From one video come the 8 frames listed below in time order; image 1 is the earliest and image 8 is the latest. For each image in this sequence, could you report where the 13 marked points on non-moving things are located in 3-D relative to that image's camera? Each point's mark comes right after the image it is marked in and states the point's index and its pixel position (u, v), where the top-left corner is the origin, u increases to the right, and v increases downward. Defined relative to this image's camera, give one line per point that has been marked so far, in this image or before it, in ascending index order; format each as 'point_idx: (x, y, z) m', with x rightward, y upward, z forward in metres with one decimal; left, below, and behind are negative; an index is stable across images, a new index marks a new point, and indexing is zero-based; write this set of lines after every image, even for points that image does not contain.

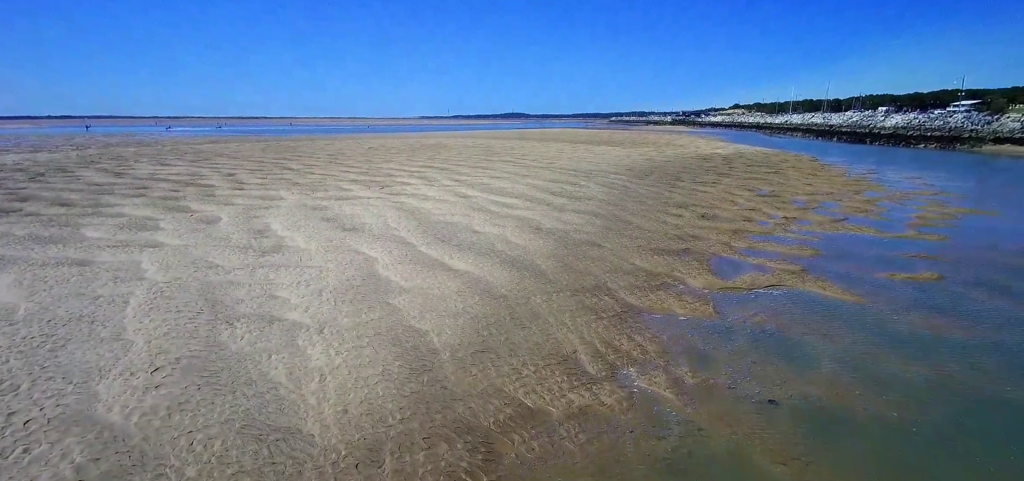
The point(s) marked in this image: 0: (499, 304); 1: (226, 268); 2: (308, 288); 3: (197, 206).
0: (-0.1, -0.4, +2.7) m
1: (-2.1, -0.2, +2.9) m
2: (-1.4, -0.3, +2.6) m
3: (-3.8, +0.4, +4.8) m
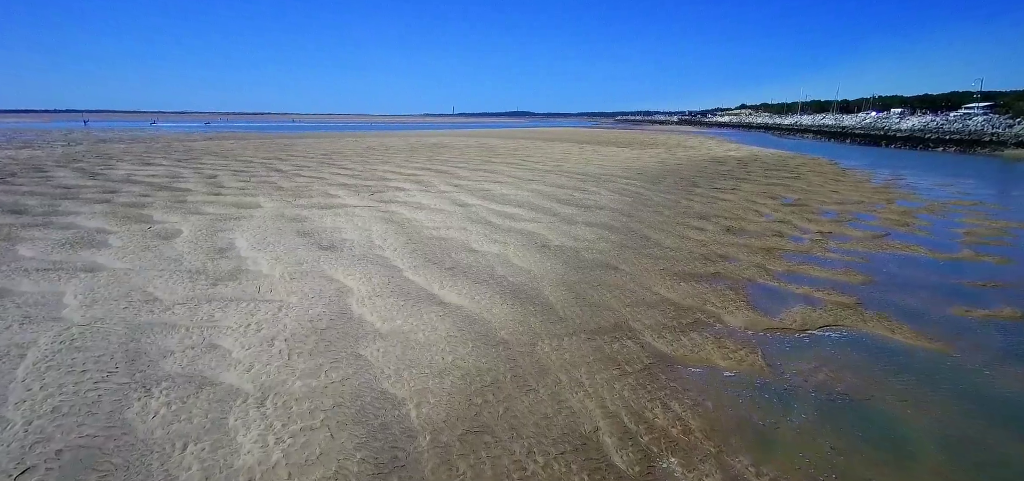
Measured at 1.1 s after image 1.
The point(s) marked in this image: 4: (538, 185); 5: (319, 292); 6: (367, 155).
0: (-0.1, -0.6, +2.1) m
1: (-2.1, -0.4, +2.4) m
2: (-1.4, -0.5, +2.1) m
3: (-3.8, +0.3, +4.3) m
4: (+0.4, +0.9, +6.2) m
5: (-1.3, -0.3, +2.6) m
6: (-3.8, +2.3, +10.5) m
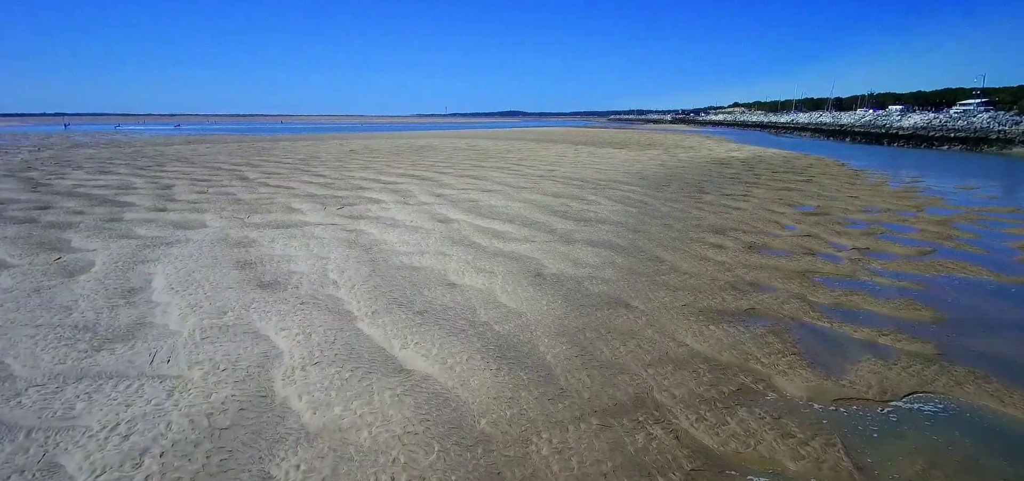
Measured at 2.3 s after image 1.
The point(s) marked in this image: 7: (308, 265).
0: (-0.1, -0.8, +1.5) m
1: (-2.2, -0.6, +1.7) m
2: (-1.4, -0.7, +1.4) m
3: (-3.9, 0.0, +3.6) m
4: (+0.3, +0.7, +5.6) m
5: (-1.3, -0.6, +1.9) m
6: (-4.0, +2.0, +9.8) m
7: (-1.5, -0.2, +3.0) m
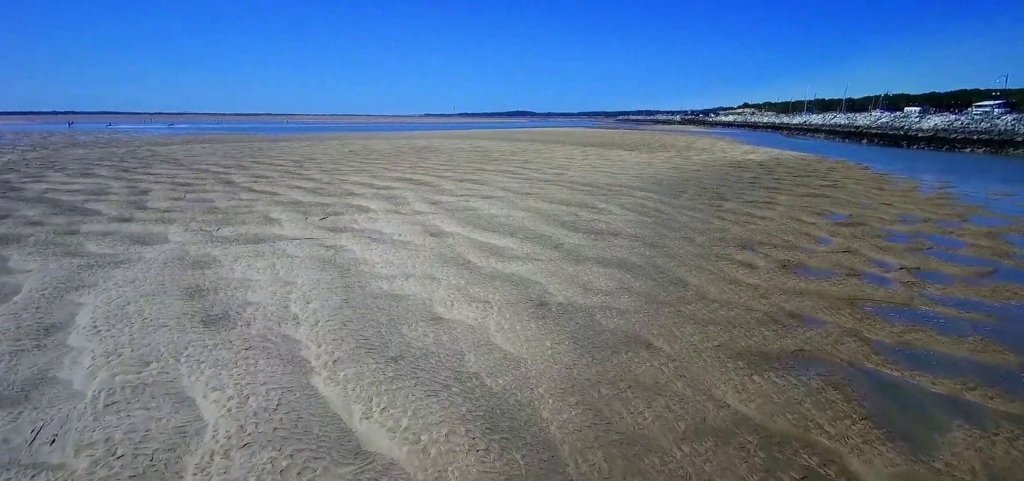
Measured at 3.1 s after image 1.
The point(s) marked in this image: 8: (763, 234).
0: (-0.2, -1.0, +1.0) m
1: (-2.2, -0.8, +1.3) m
2: (-1.4, -0.9, +1.0) m
3: (-3.9, -0.2, +3.1) m
4: (+0.3, +0.5, +5.1) m
5: (-1.4, -0.7, +1.5) m
6: (-4.0, +1.9, +9.3) m
7: (-1.5, -0.3, +2.5) m
8: (+2.7, +0.1, +4.3) m
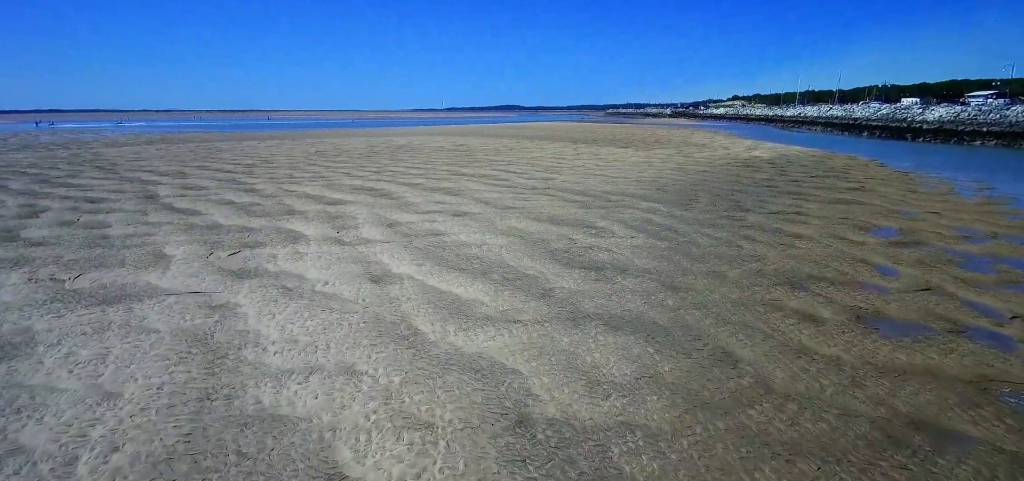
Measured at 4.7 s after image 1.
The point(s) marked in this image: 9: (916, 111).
0: (-0.3, -1.3, 0.0) m
1: (-2.3, -1.2, +0.2) m
2: (-1.6, -1.3, -0.1) m
3: (-4.1, -0.5, +2.0) m
4: (+0.1, +0.2, +4.1) m
5: (-1.5, -1.1, +0.4) m
6: (-4.3, +1.6, +8.2) m
7: (-1.7, -0.7, +1.5) m
8: (+2.5, -0.2, +3.4) m
9: (+19.7, +6.4, +19.4) m
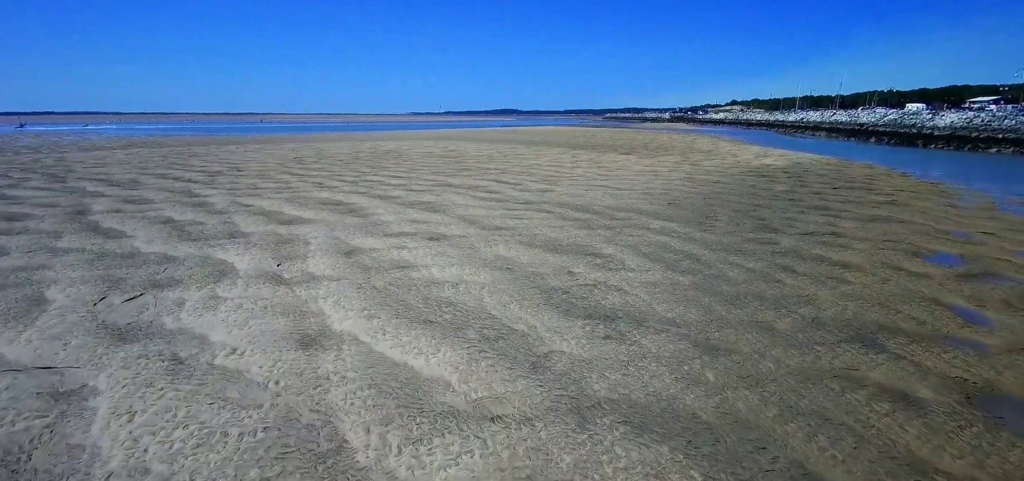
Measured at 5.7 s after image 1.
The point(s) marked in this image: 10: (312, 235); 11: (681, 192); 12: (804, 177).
0: (-0.3, -1.6, -0.7) m
1: (-2.4, -1.4, -0.5) m
2: (-1.6, -1.5, -0.8) m
3: (-4.1, -0.8, +1.3) m
4: (-0.1, 0.0, +3.4) m
5: (-1.6, -1.3, -0.3) m
6: (-4.5, +1.3, +7.4) m
7: (-1.8, -0.9, +0.8) m
8: (+2.4, -0.4, +2.7) m
9: (+19.5, +6.0, +18.9) m
10: (-1.8, 0.0, +3.5) m
11: (+2.4, +0.7, +5.7) m
12: (+5.5, +1.2, +7.4) m
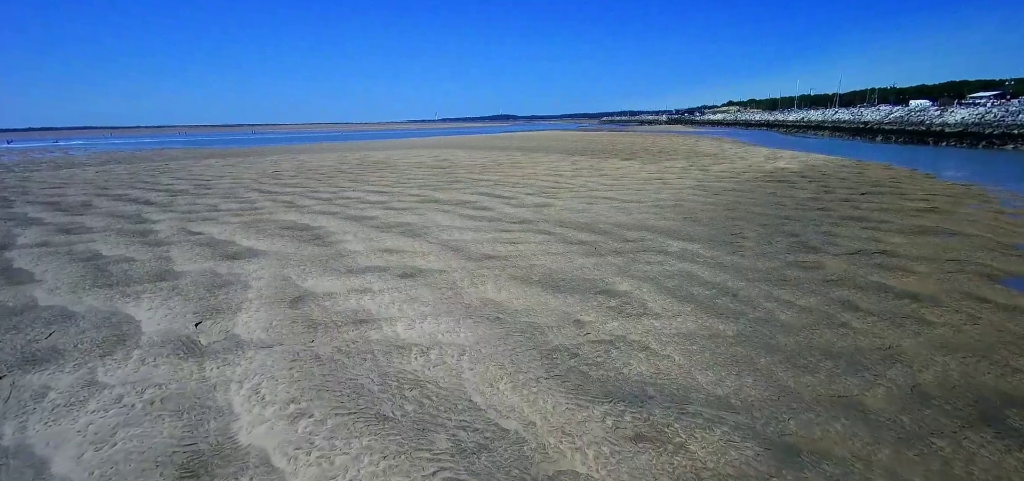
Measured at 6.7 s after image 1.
0: (-0.3, -1.8, -1.4) m
1: (-2.4, -1.6, -1.2) m
2: (-1.6, -1.7, -1.5) m
3: (-4.2, -1.1, +0.6) m
4: (-0.1, -0.3, +2.7) m
5: (-1.6, -1.6, -1.0) m
6: (-4.6, +0.9, +6.8) m
7: (-1.8, -1.2, +0.1) m
8: (+2.4, -0.6, +2.0) m
9: (+19.2, +6.0, +18.4) m
10: (-1.8, -0.3, +2.9) m
11: (+2.4, +0.5, +5.1) m
12: (+5.4, +1.0, +6.8) m
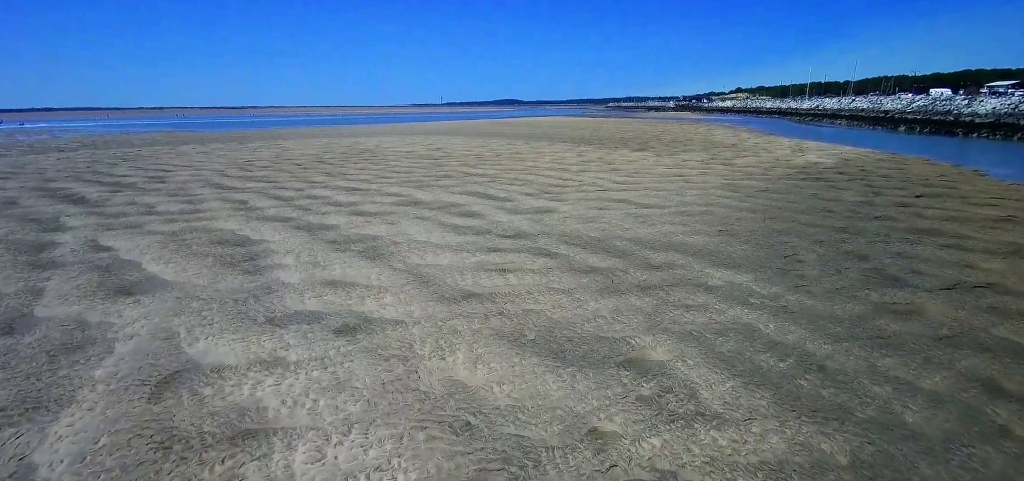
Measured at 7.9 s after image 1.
0: (-0.5, -2.1, -2.2) m
1: (-2.5, -2.0, -2.0) m
2: (-1.7, -2.1, -2.3) m
3: (-4.3, -1.3, -0.2) m
4: (-0.2, -0.5, +1.9) m
5: (-1.7, -1.9, -1.8) m
6: (-4.6, +0.8, +5.9) m
7: (-1.9, -1.5, -0.7) m
8: (+2.3, -0.9, +1.2) m
9: (+19.3, +6.2, +17.2) m
10: (-1.9, -0.4, +2.0) m
11: (+2.3, +0.3, +4.2) m
12: (+5.4, +0.9, +5.9) m
